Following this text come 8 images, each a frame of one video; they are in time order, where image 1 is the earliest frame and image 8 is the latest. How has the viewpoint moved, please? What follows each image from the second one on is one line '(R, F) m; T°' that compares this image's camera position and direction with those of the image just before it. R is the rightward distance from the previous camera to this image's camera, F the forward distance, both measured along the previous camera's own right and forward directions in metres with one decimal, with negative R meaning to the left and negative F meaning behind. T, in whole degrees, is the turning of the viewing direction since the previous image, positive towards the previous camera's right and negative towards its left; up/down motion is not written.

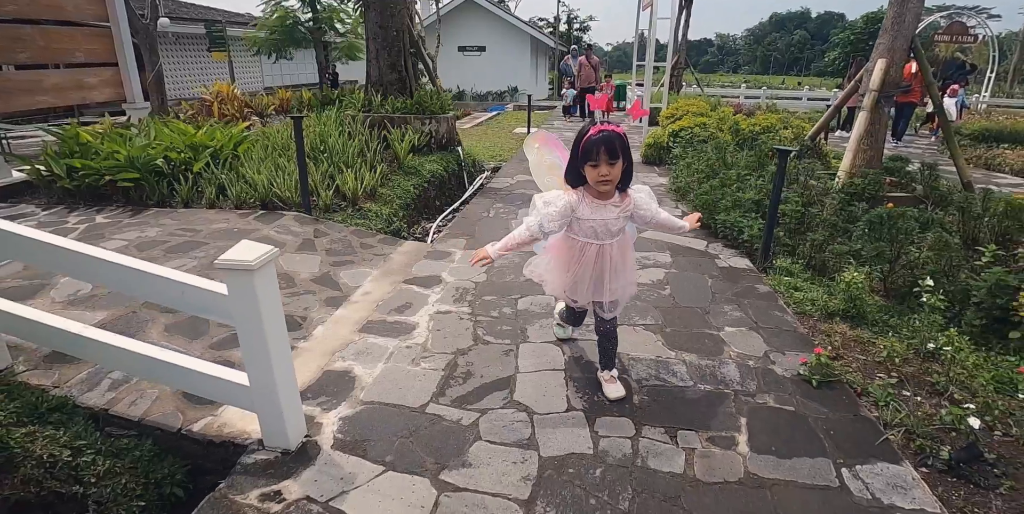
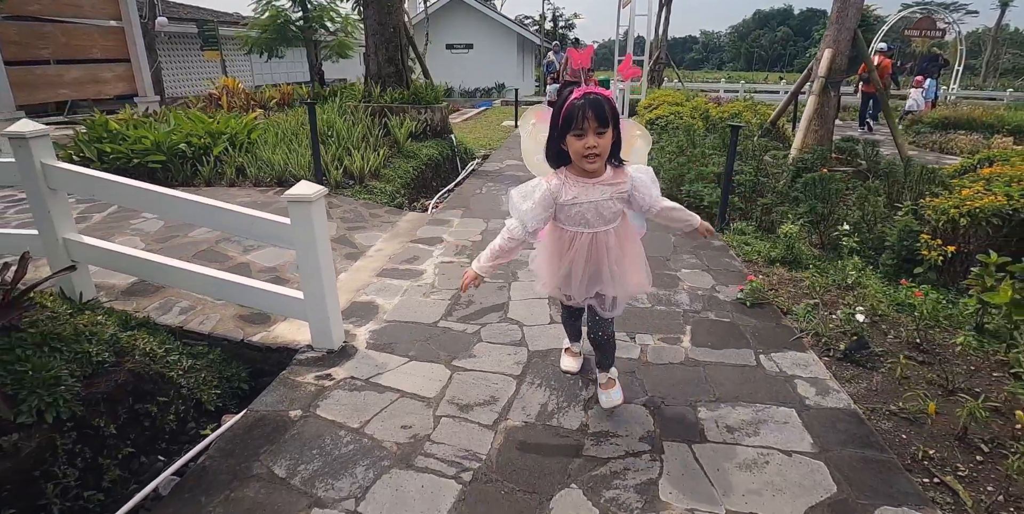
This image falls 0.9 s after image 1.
(0.0, -0.6) m; +1°
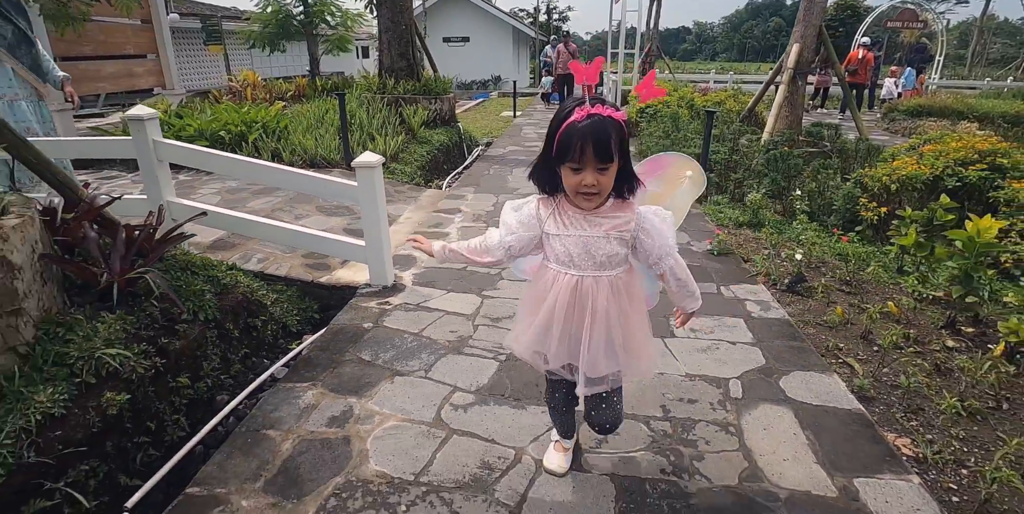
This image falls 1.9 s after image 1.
(-0.1, -0.7) m; +1°
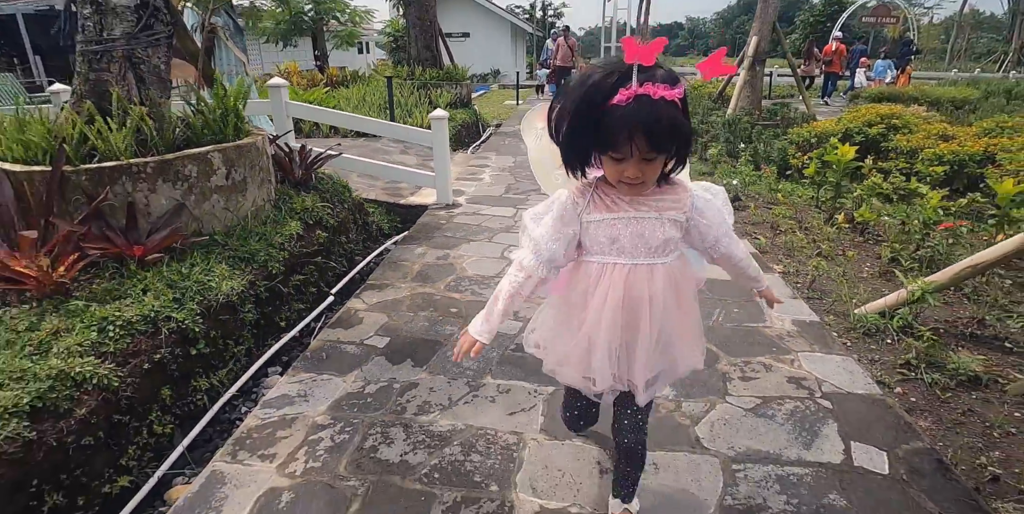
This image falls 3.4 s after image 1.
(-0.3, -1.4) m; +1°
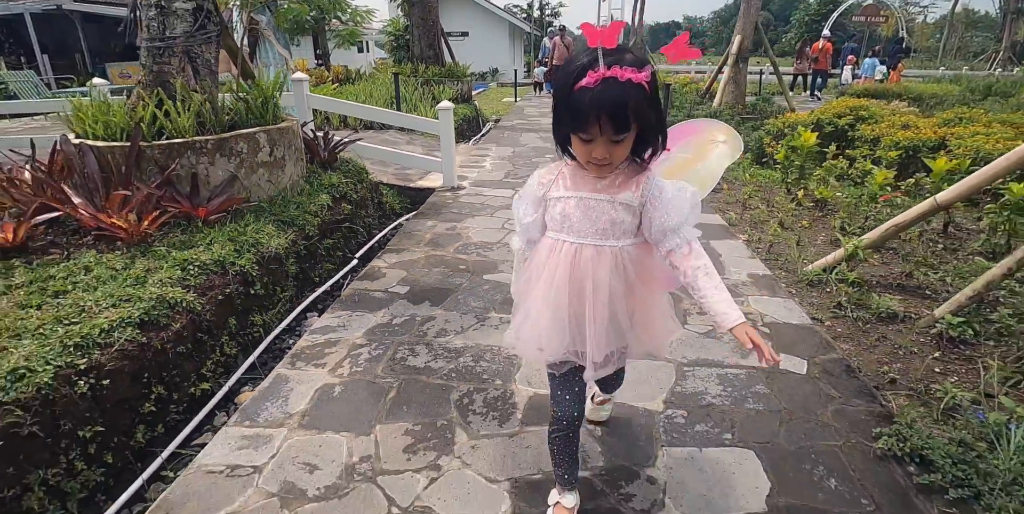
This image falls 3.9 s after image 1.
(0.0, -0.5) m; 0°
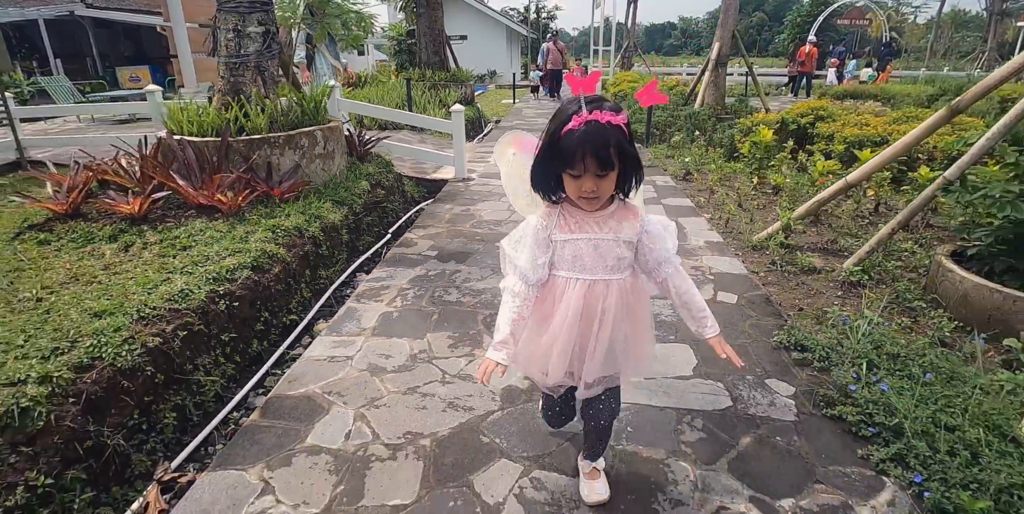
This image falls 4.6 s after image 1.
(-0.1, -0.8) m; 0°
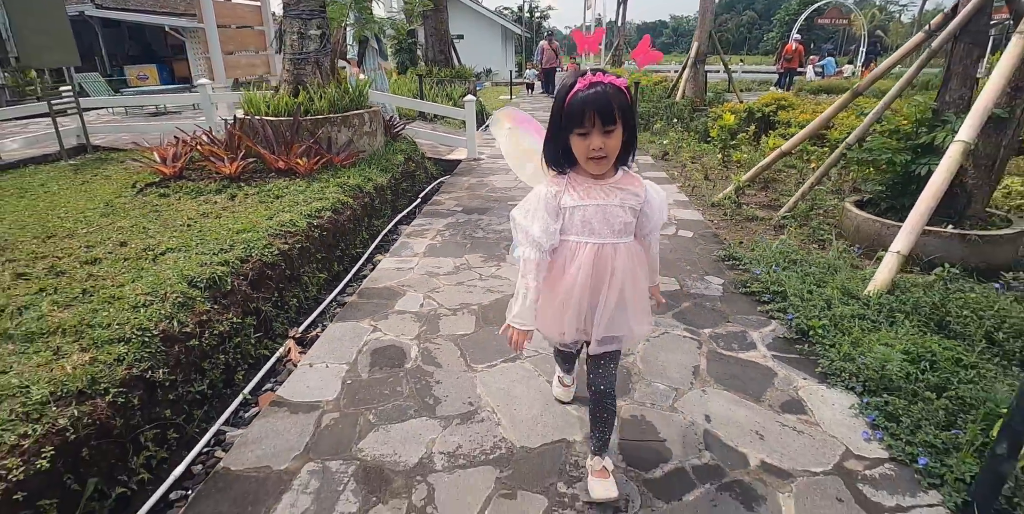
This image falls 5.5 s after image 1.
(-0.2, -1.0) m; +1°
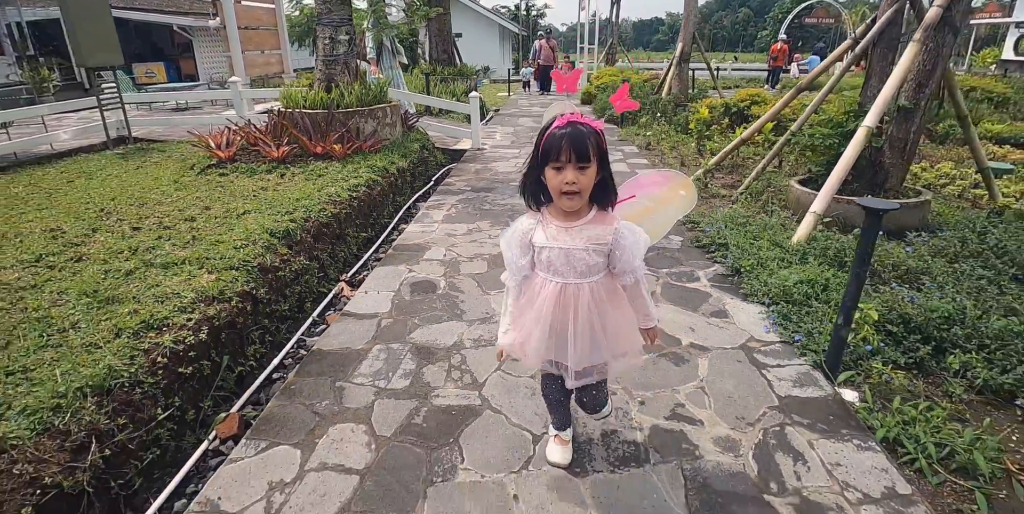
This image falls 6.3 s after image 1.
(0.0, -0.9) m; 0°
